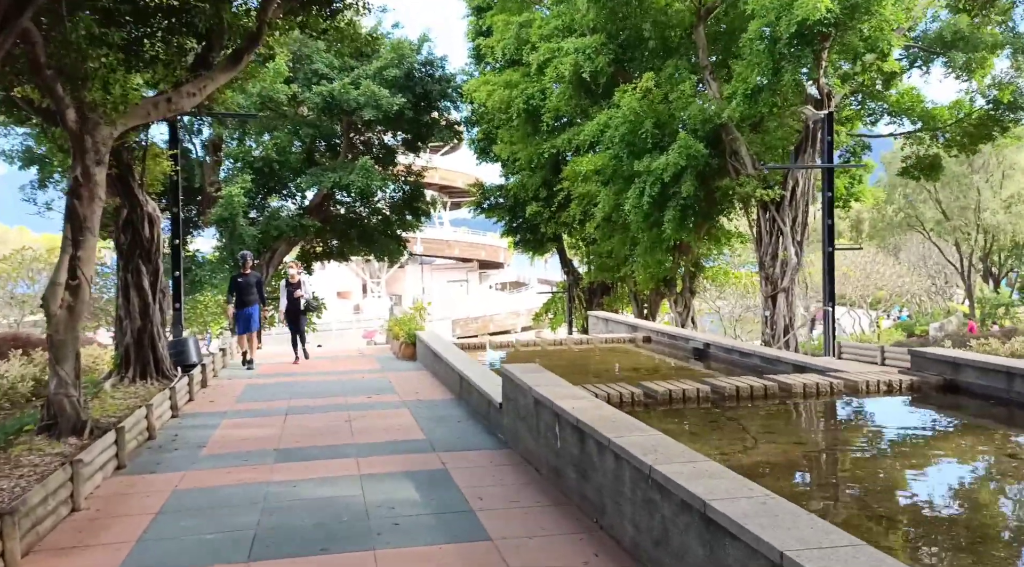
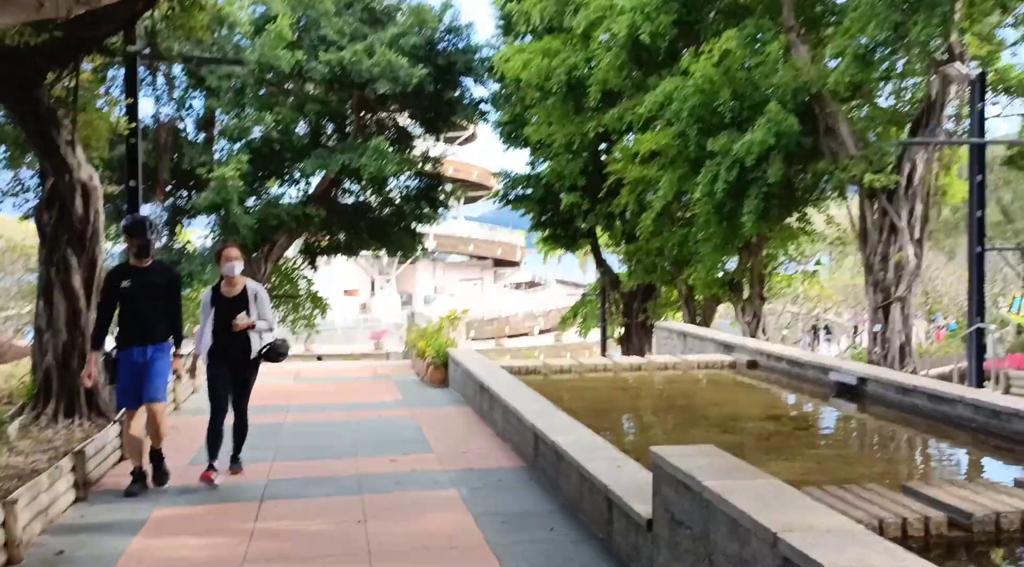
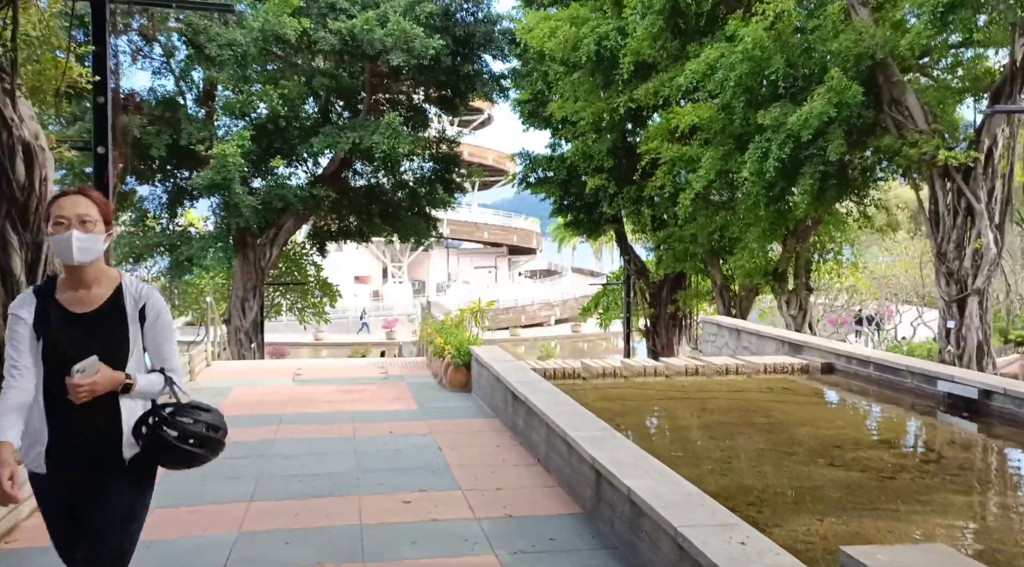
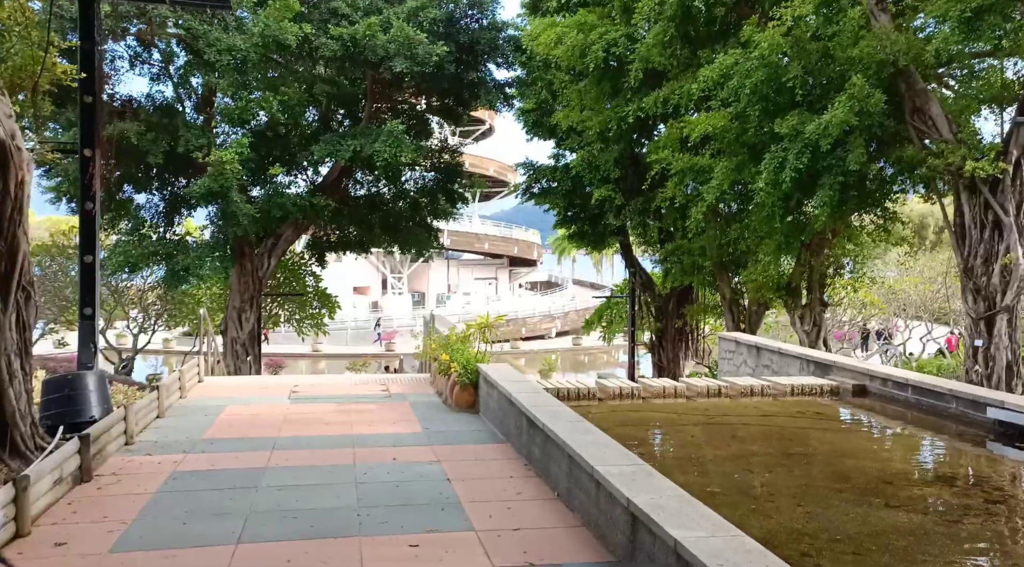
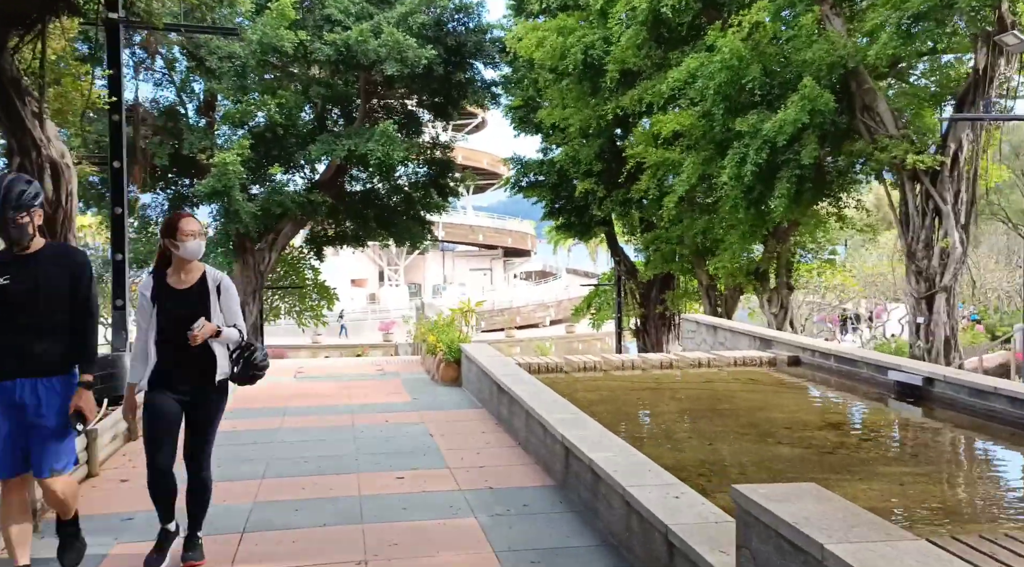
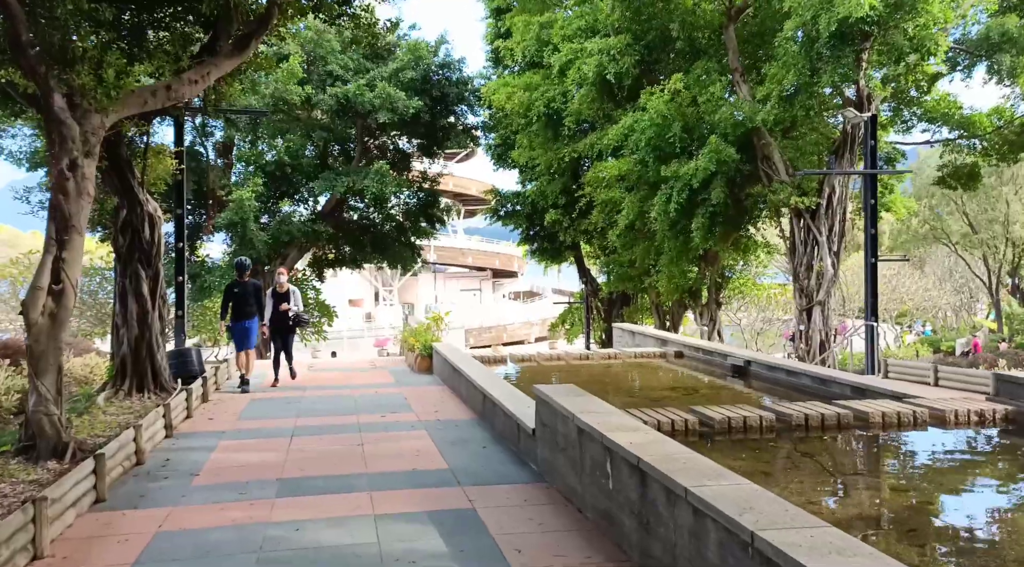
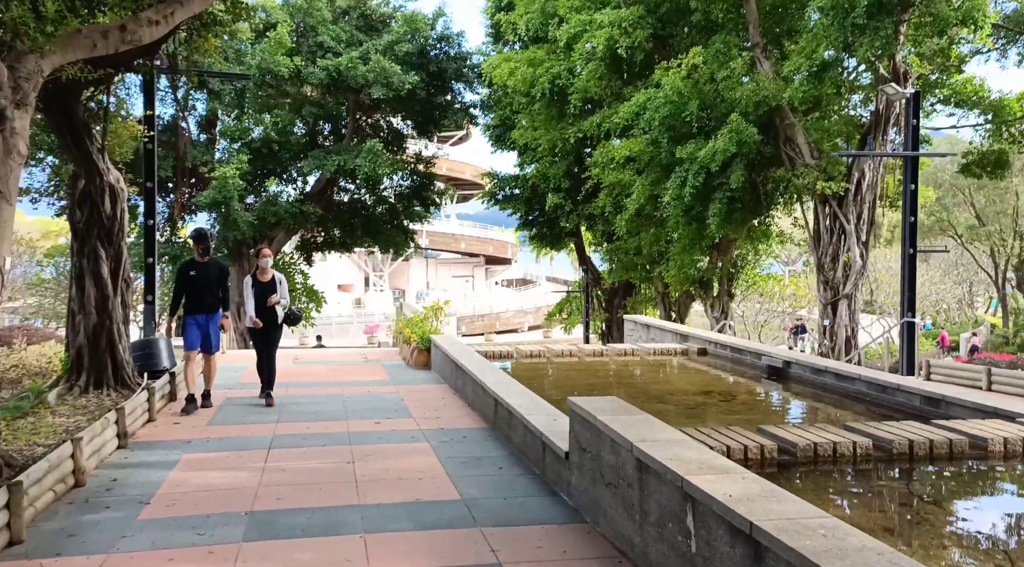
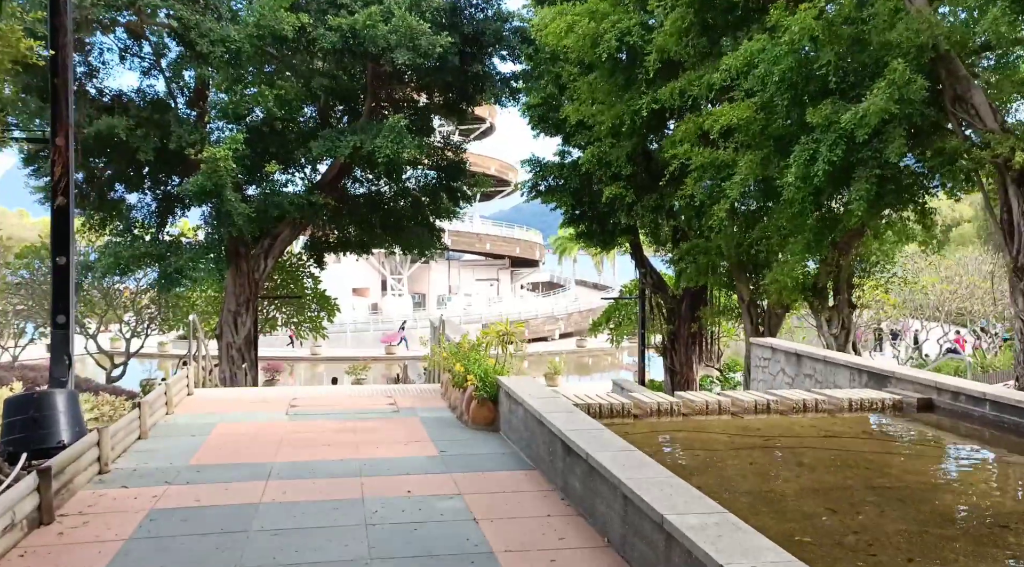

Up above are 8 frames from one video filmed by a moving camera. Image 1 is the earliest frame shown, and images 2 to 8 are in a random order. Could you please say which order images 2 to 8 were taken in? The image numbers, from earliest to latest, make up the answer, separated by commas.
6, 7, 2, 5, 3, 4, 8
